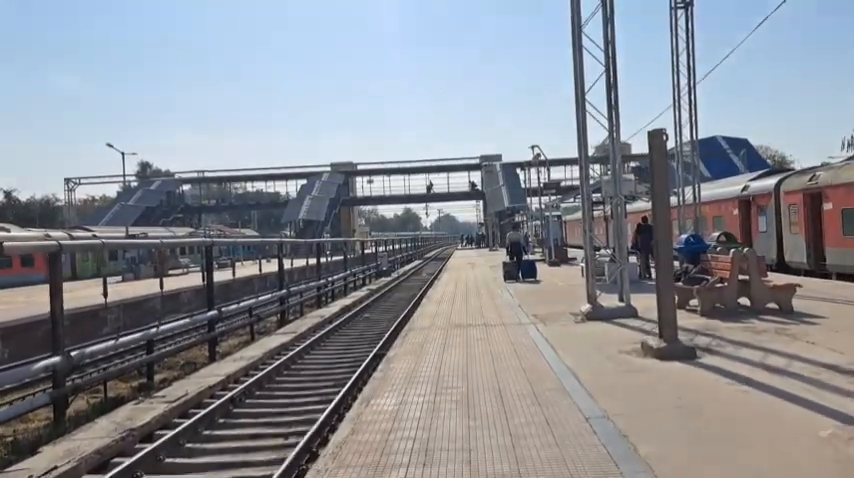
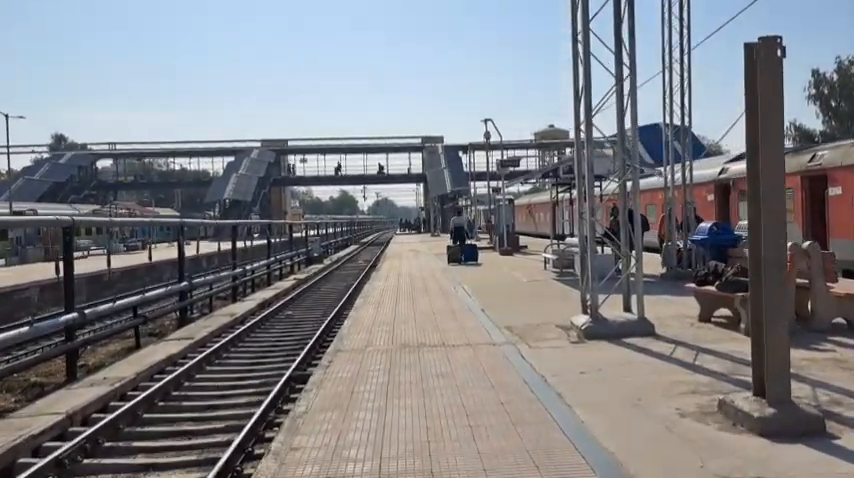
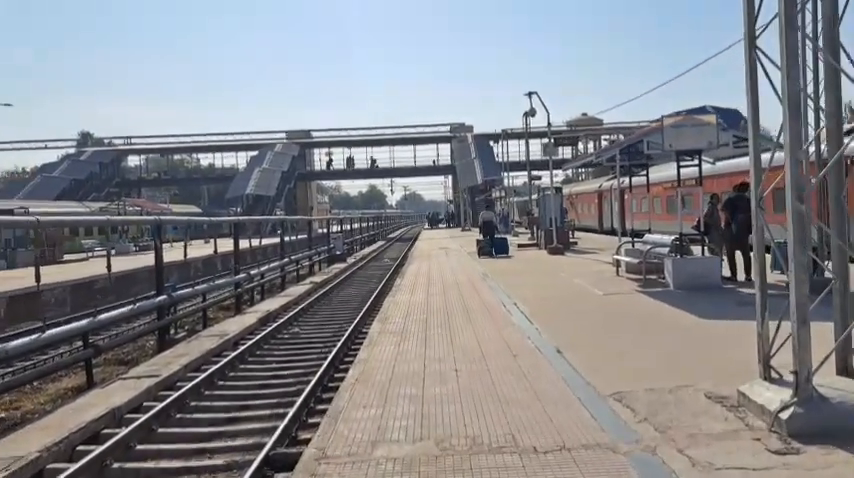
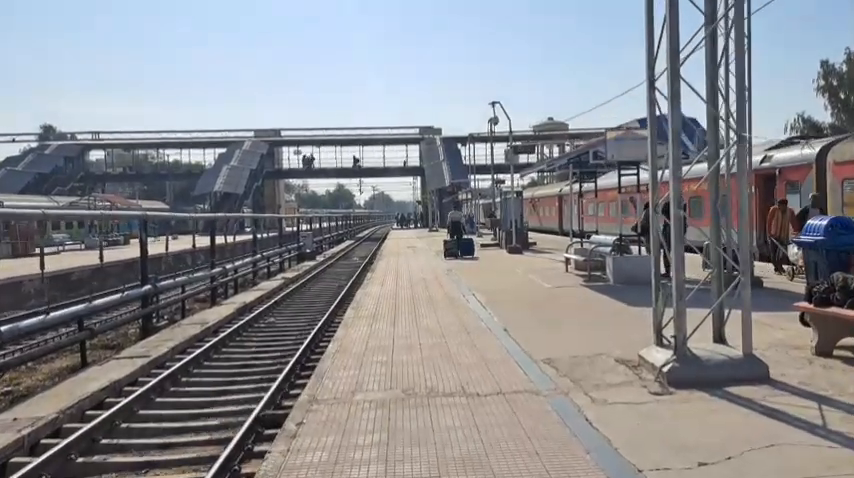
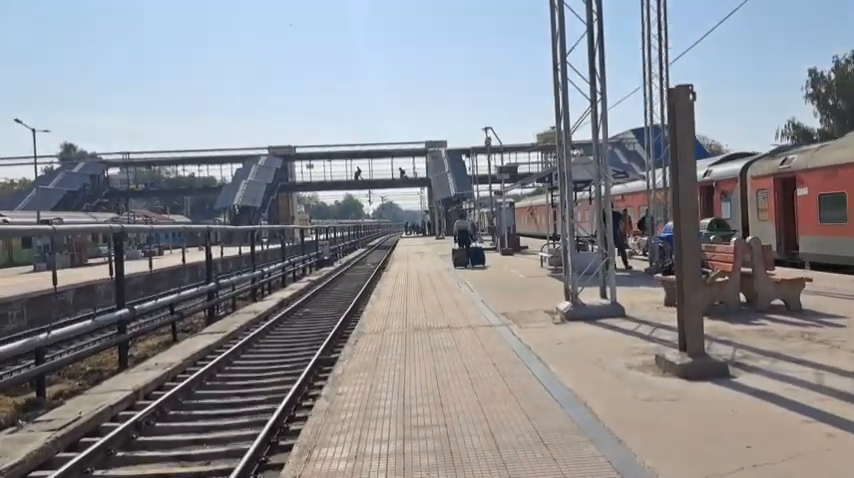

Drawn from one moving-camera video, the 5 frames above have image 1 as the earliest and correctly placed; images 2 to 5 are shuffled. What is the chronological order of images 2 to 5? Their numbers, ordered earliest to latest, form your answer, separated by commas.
5, 2, 4, 3
